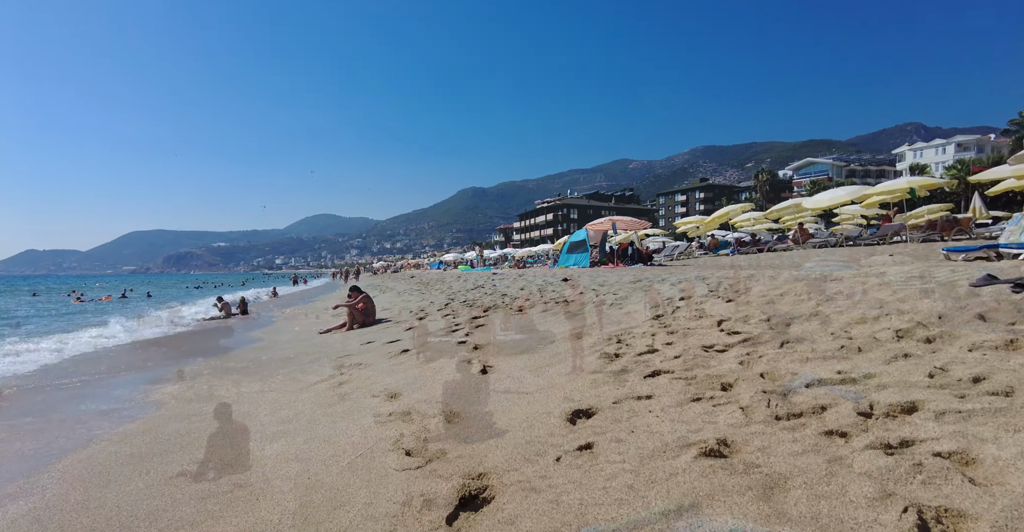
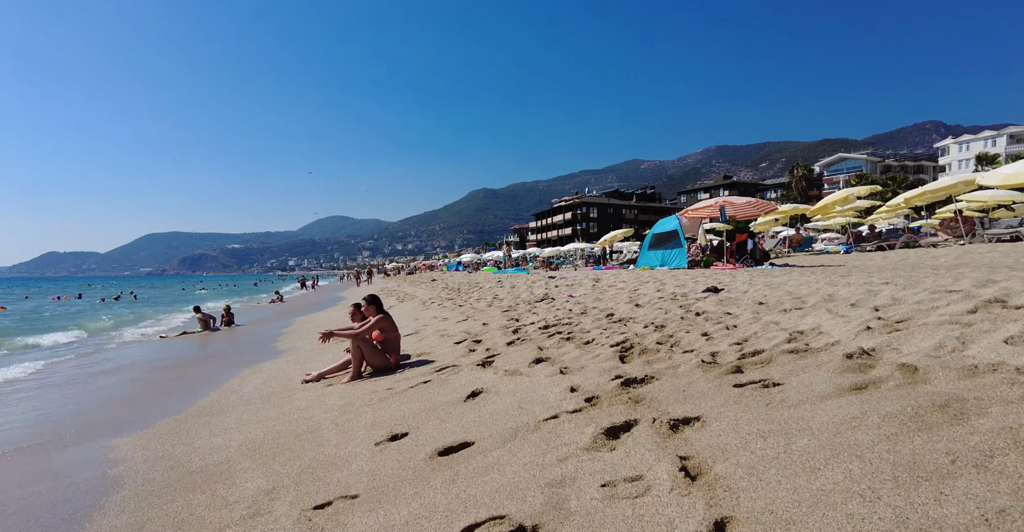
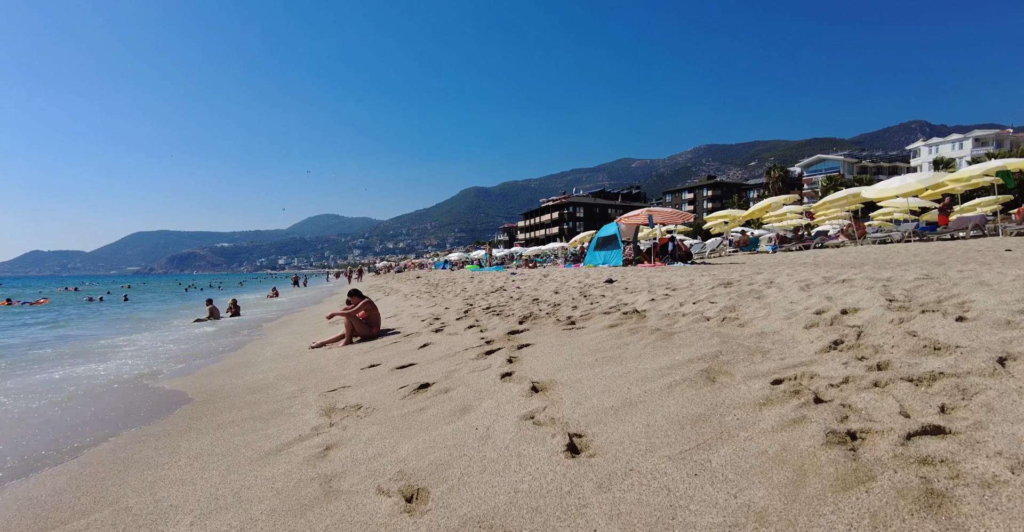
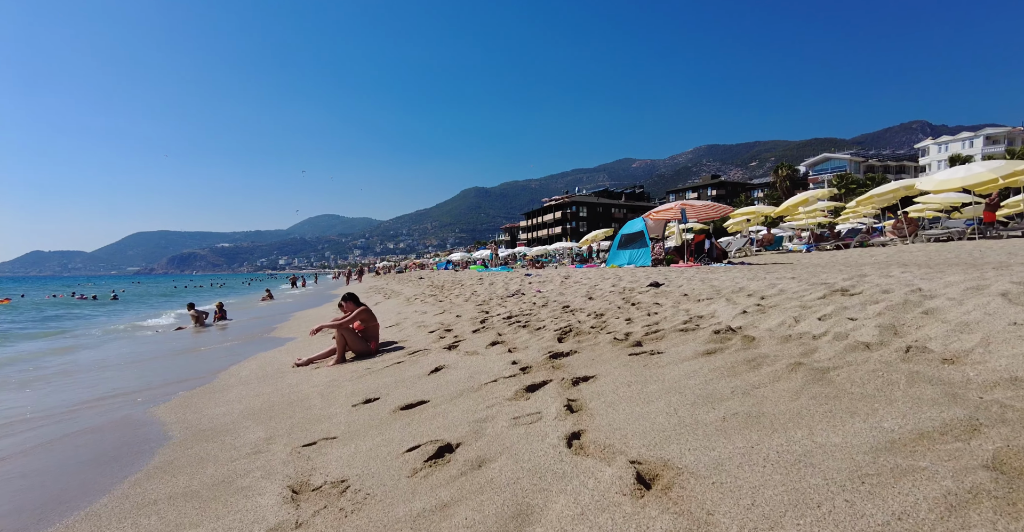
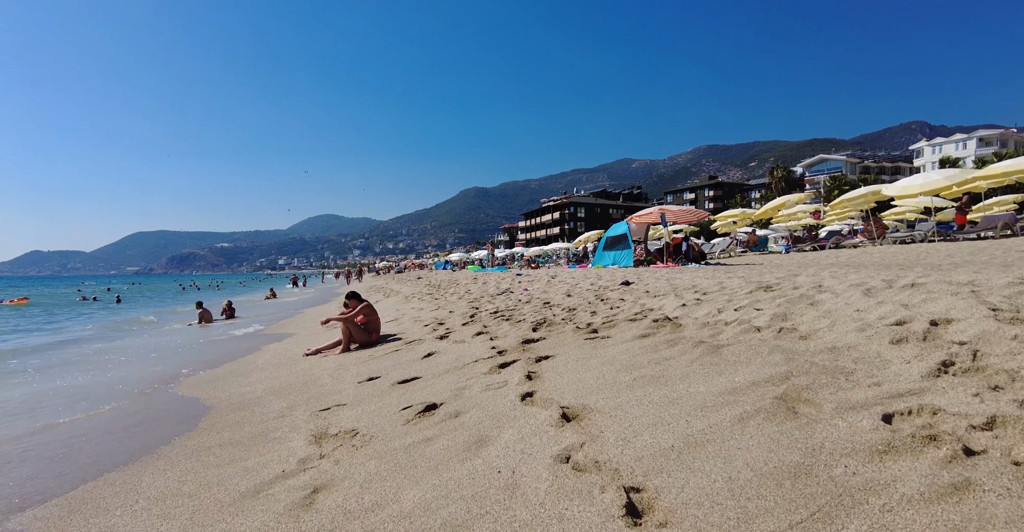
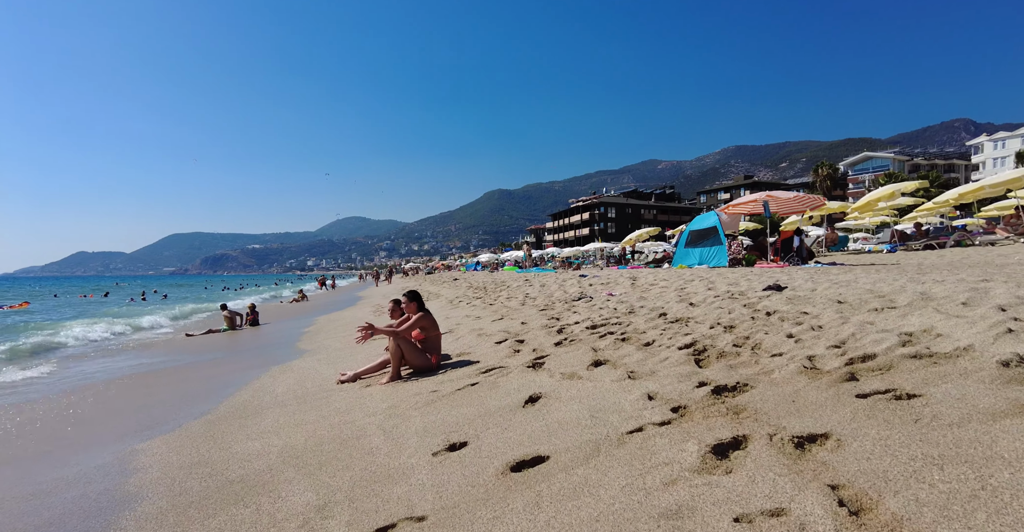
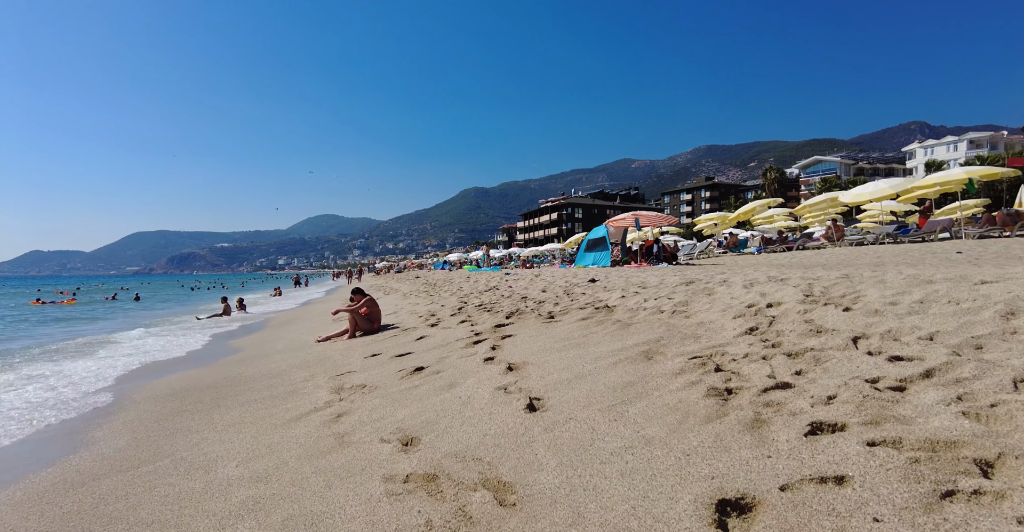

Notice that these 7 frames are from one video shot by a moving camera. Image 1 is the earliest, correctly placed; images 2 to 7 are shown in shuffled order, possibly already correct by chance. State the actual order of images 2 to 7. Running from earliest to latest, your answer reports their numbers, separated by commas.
7, 3, 5, 4, 2, 6
